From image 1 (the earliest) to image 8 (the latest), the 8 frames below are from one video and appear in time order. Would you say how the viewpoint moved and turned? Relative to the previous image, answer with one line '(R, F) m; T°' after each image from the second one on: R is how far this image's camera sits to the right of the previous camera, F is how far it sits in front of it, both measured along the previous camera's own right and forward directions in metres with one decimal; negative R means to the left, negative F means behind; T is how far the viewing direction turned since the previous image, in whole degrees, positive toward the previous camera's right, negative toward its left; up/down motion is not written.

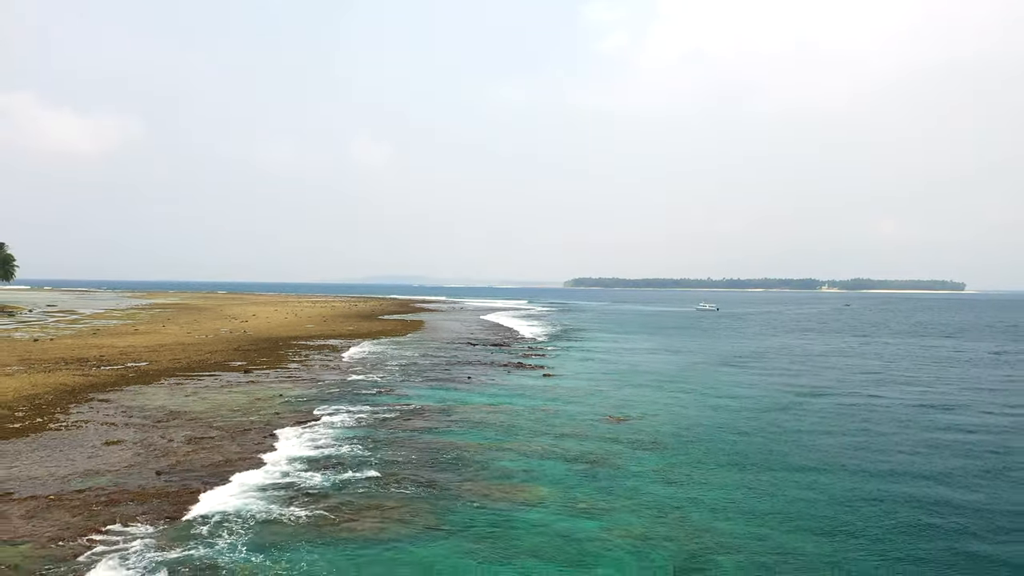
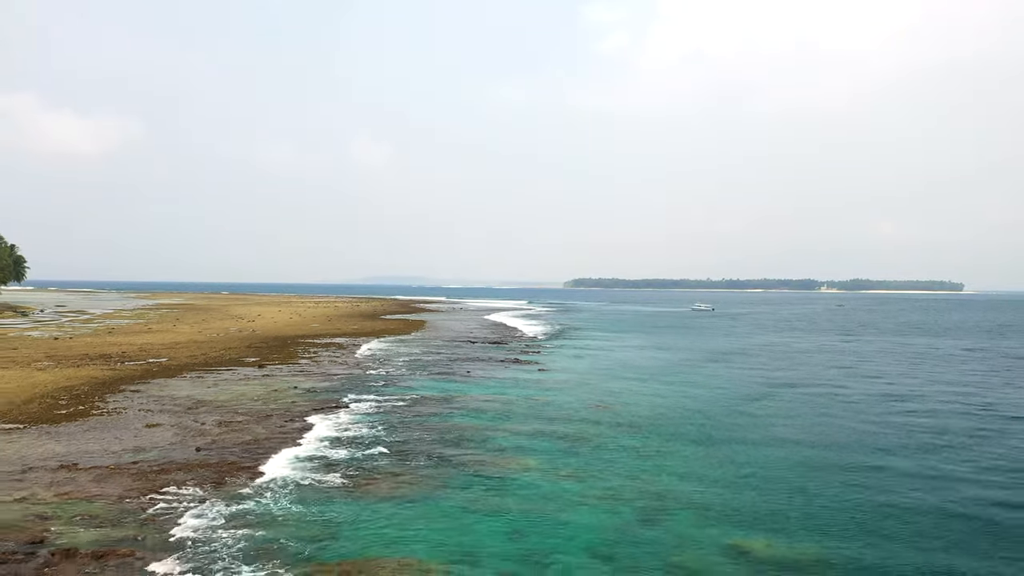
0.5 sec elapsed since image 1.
(+0.3, -2.4) m; 0°
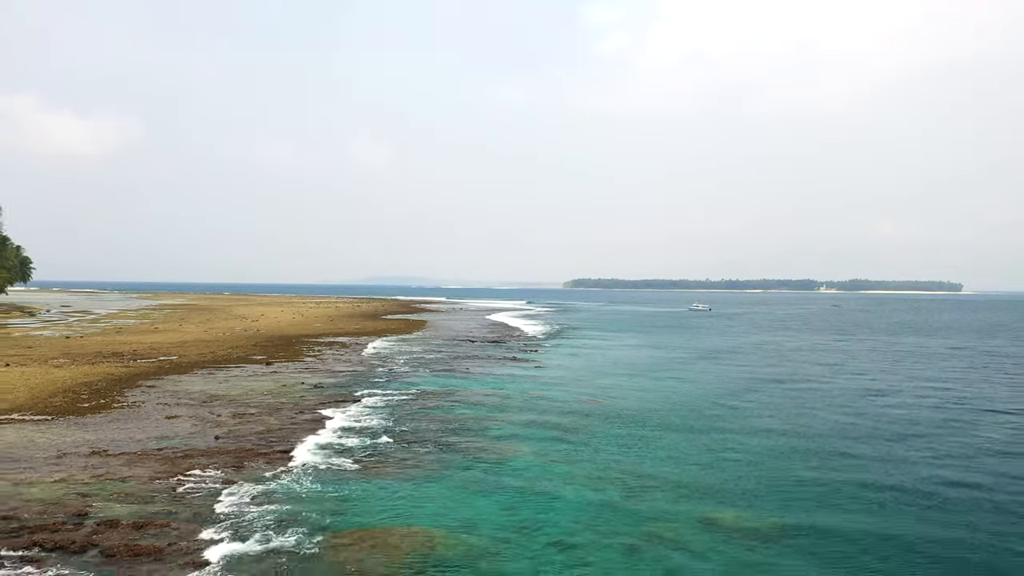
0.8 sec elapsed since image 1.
(+0.2, -1.4) m; 0°
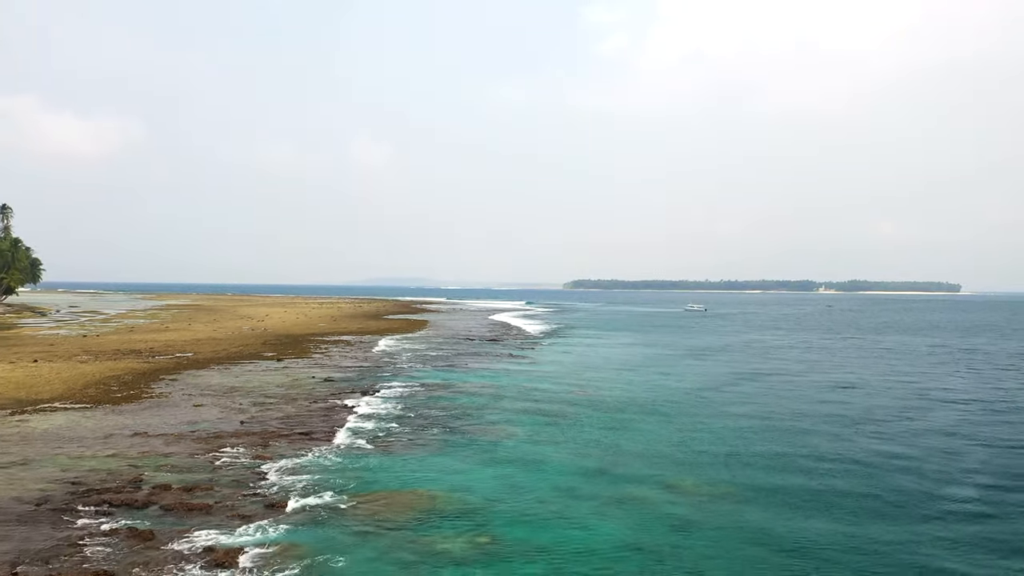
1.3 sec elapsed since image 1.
(+0.3, -2.3) m; 0°
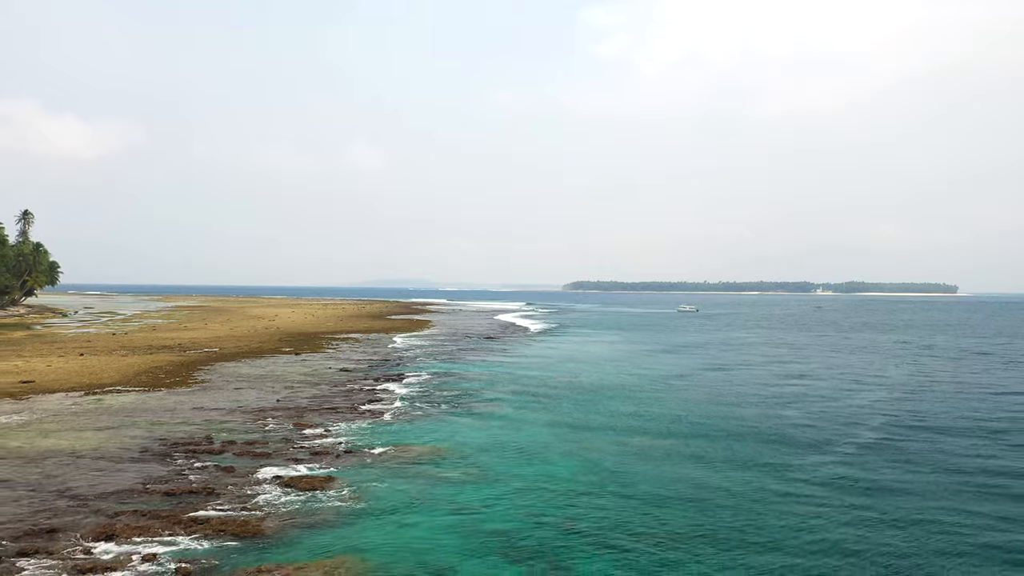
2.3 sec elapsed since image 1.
(+0.5, -4.5) m; 0°
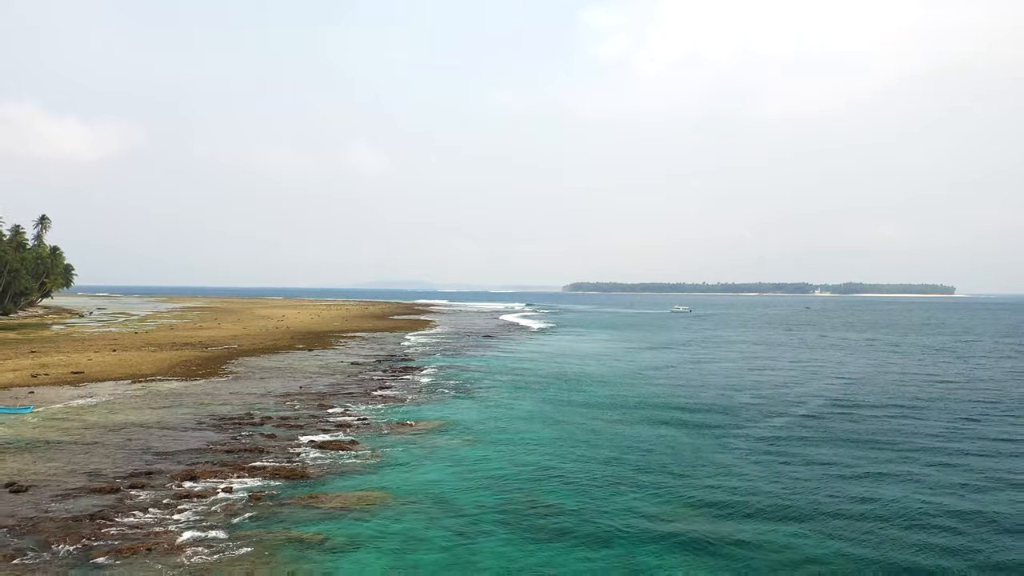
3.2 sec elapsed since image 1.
(+0.5, -3.9) m; 0°
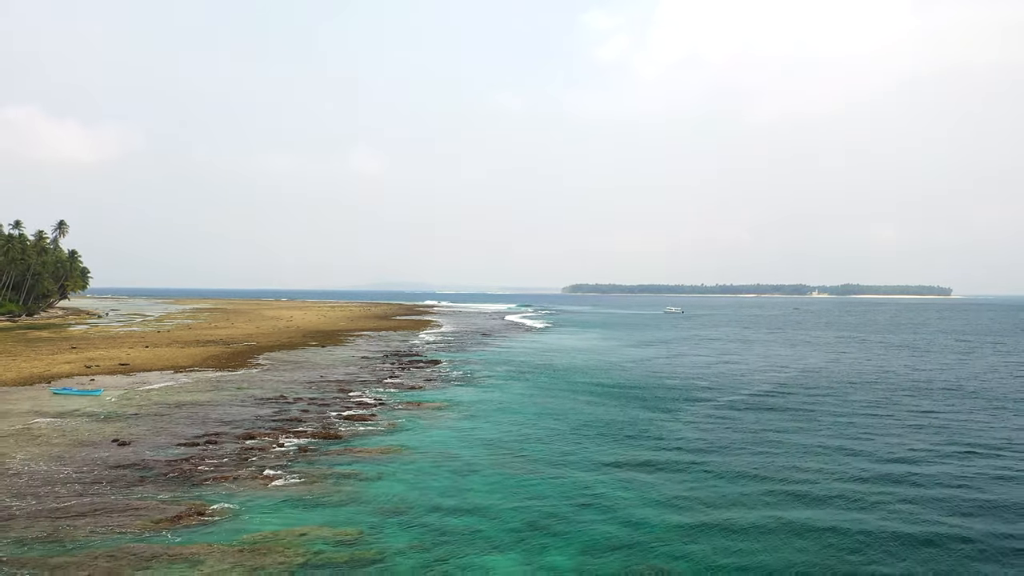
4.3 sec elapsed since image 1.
(+0.5, -4.5) m; 0°
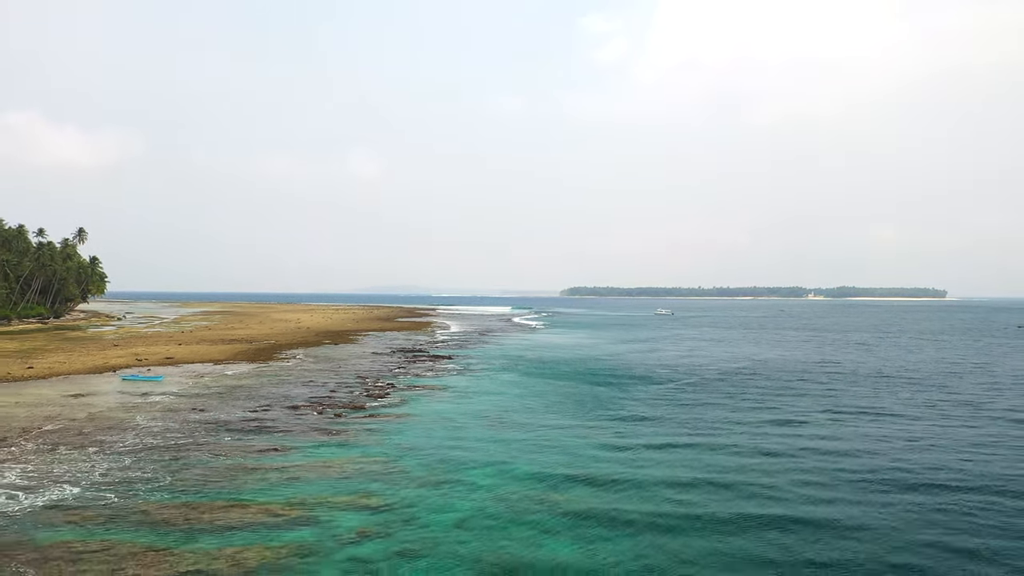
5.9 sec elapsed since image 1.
(+0.7, -5.8) m; 0°
